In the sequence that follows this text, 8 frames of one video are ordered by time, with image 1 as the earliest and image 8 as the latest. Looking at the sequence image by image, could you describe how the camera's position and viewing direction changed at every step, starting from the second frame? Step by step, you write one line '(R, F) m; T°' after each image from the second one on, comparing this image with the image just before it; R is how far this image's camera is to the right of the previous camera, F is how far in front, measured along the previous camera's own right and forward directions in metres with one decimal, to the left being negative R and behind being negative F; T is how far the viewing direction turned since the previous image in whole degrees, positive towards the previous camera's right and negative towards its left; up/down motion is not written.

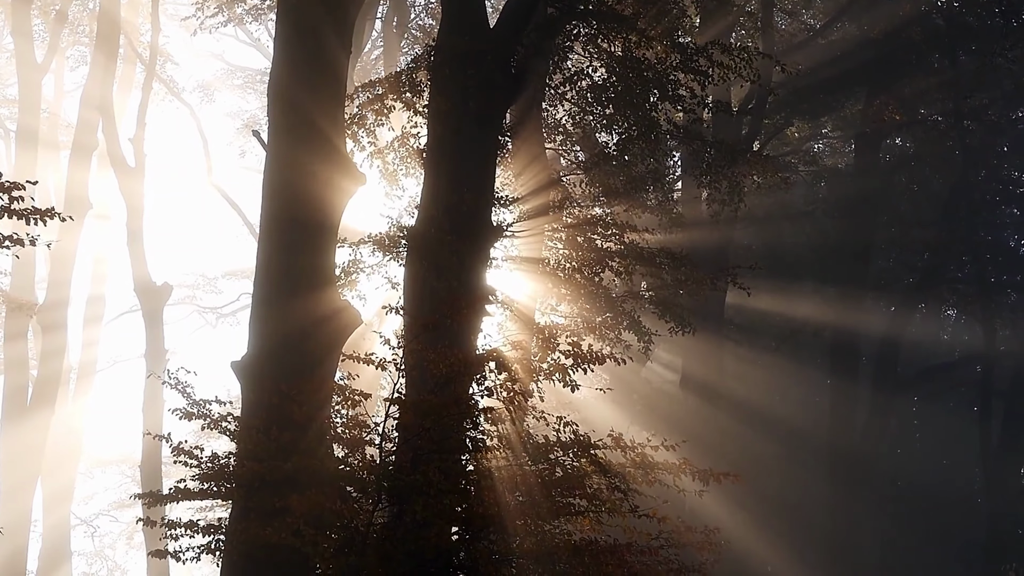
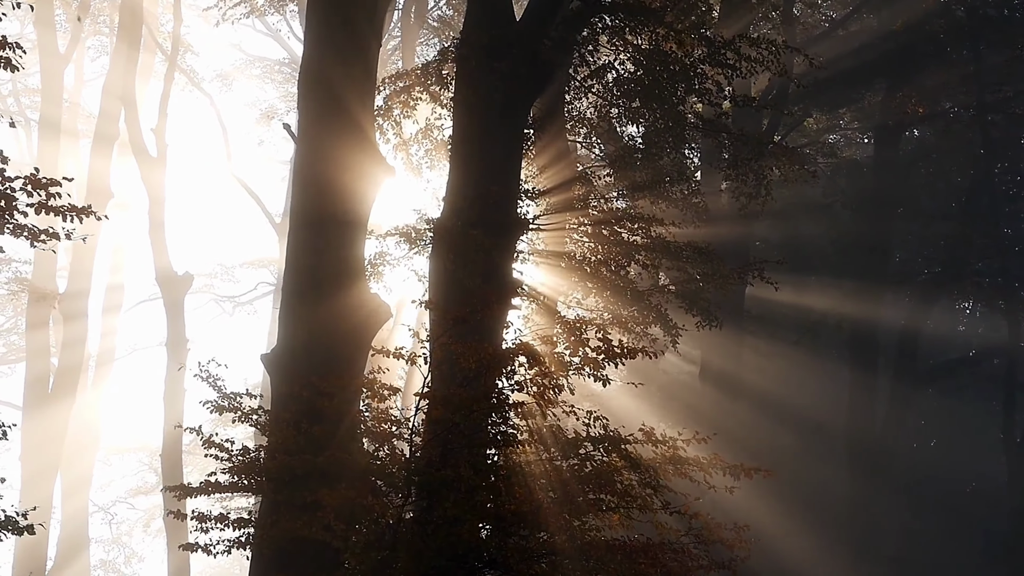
(-0.2, 0.0) m; -1°
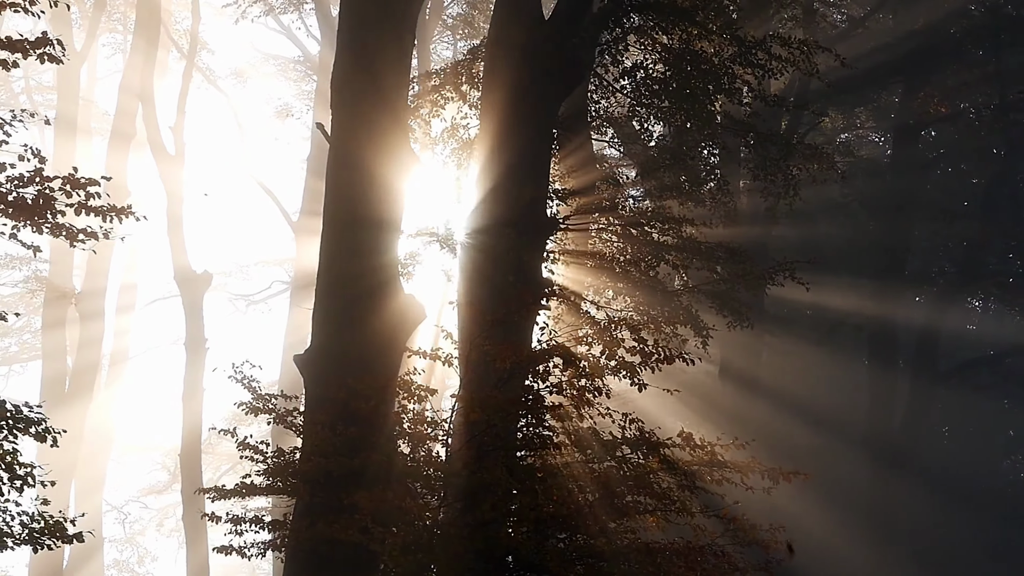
(-0.4, +0.1) m; 0°
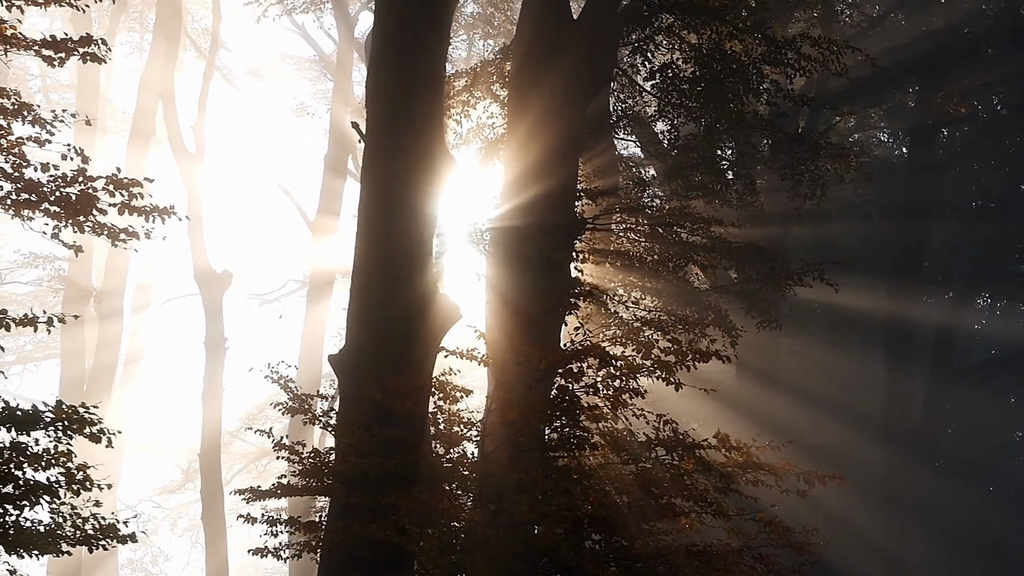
(-0.4, 0.0) m; 0°
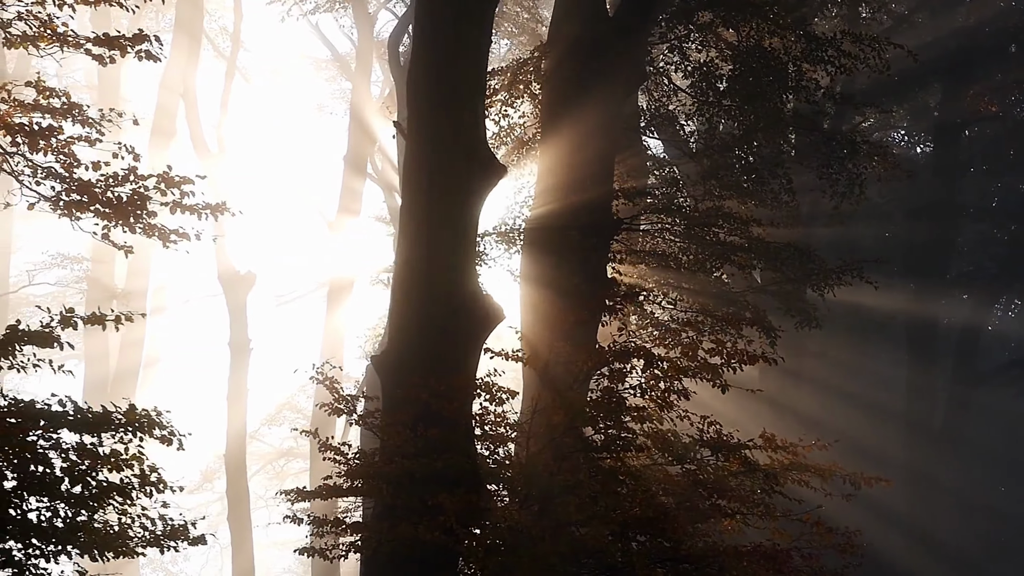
(-0.5, +0.1) m; 0°
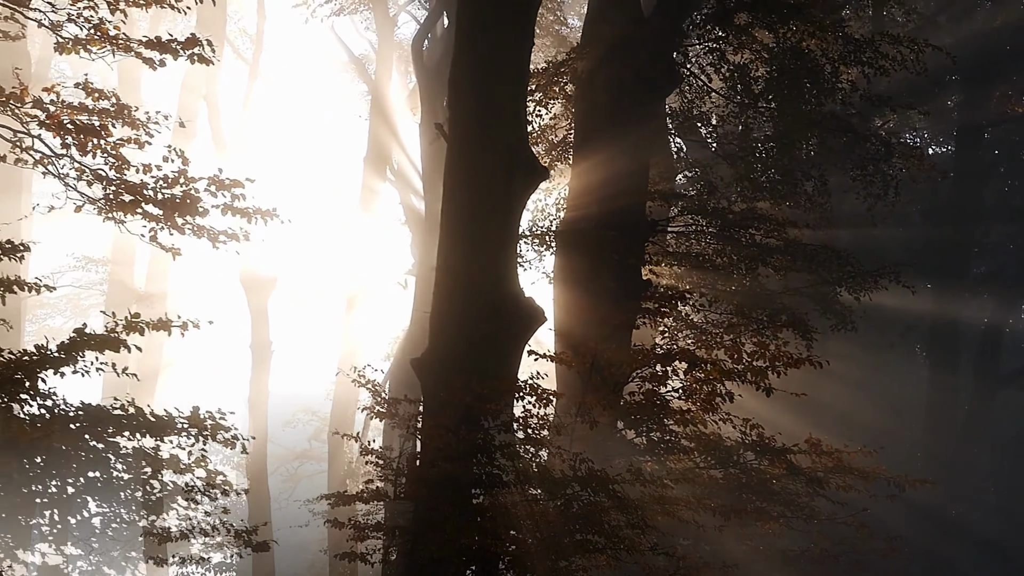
(-0.5, +0.1) m; 0°
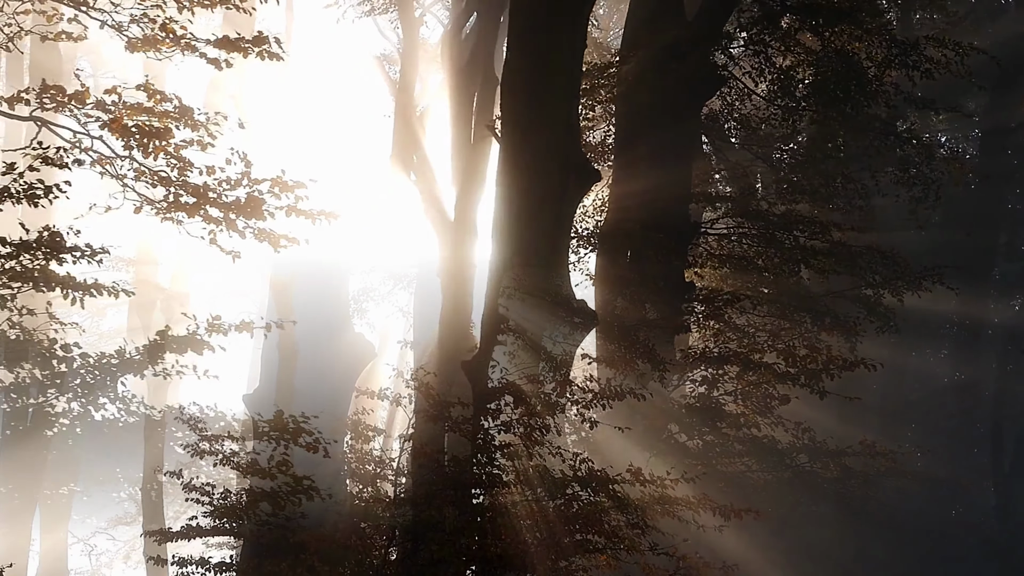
(-0.6, 0.0) m; 0°
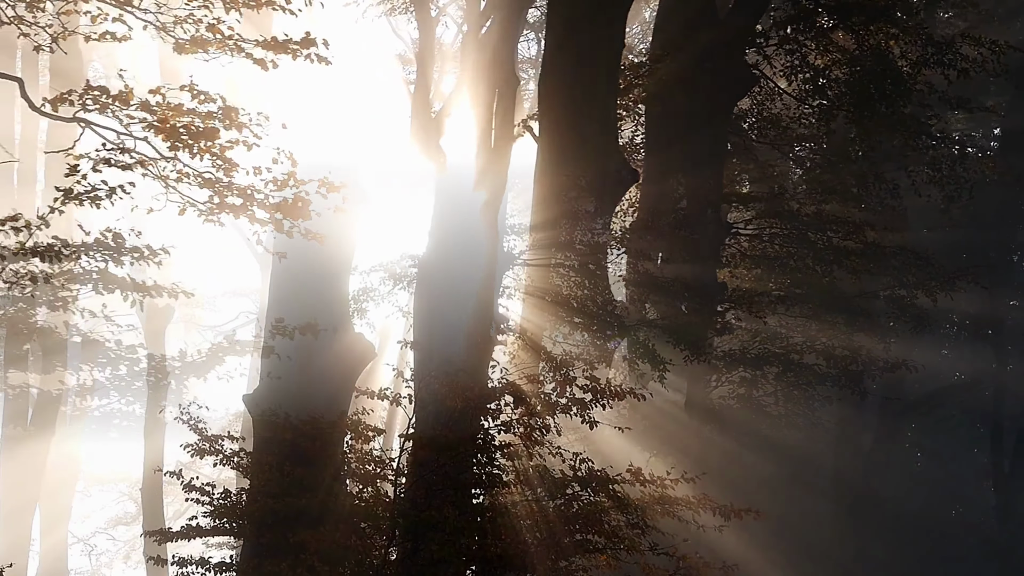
(-0.4, +0.1) m; 0°
